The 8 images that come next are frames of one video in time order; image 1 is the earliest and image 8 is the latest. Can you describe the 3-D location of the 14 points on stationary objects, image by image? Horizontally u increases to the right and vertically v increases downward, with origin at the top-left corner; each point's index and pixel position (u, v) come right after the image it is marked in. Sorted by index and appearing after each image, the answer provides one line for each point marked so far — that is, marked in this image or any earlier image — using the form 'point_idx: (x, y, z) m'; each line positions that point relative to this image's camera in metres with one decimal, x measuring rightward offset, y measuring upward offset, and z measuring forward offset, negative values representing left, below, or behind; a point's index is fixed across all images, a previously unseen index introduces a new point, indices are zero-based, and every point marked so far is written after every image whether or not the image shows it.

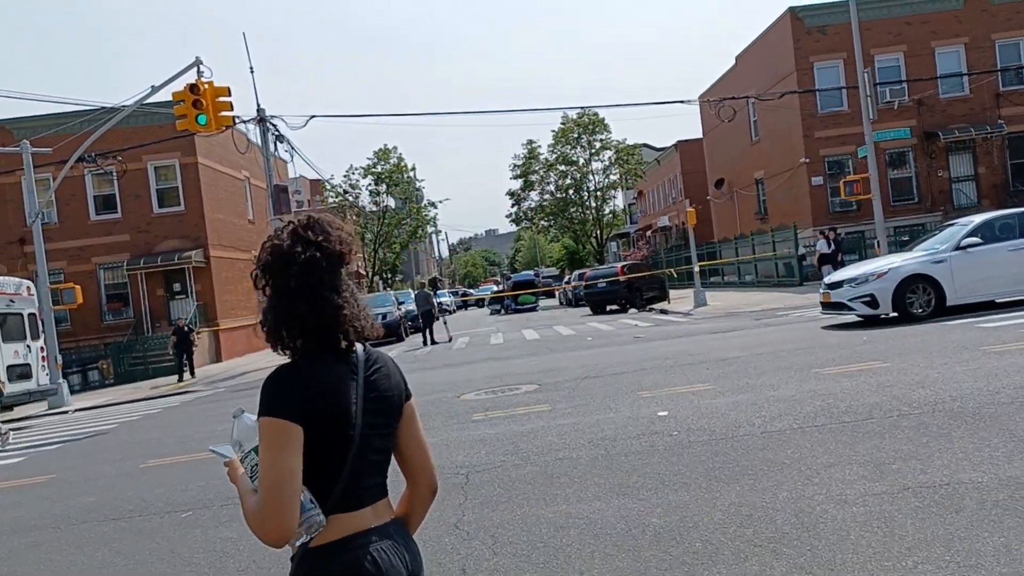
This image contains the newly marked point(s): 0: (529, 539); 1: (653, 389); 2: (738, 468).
0: (+0.1, -1.5, +5.3) m
1: (+1.6, -1.2, +10.2) m
2: (+1.6, -1.3, +6.3) m
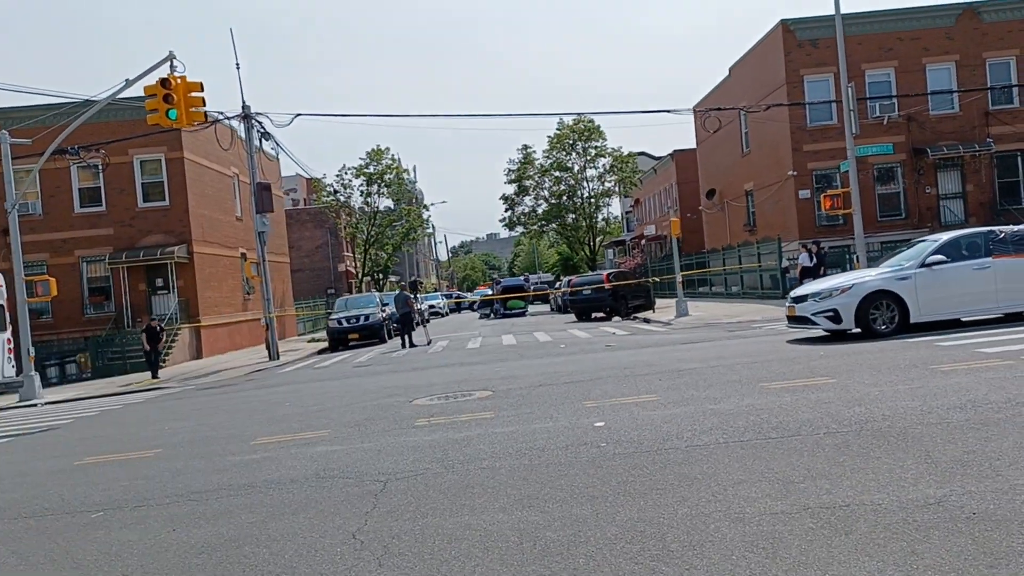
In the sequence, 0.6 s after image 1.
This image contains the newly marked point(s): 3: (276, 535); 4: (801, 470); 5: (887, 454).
0: (-0.5, -1.5, +5.2) m
1: (+1.0, -1.3, +10.2) m
2: (+1.0, -1.4, +6.2) m
3: (-1.6, -1.6, +5.8) m
4: (+2.0, -1.3, +6.2) m
5: (+2.7, -1.2, +6.4) m
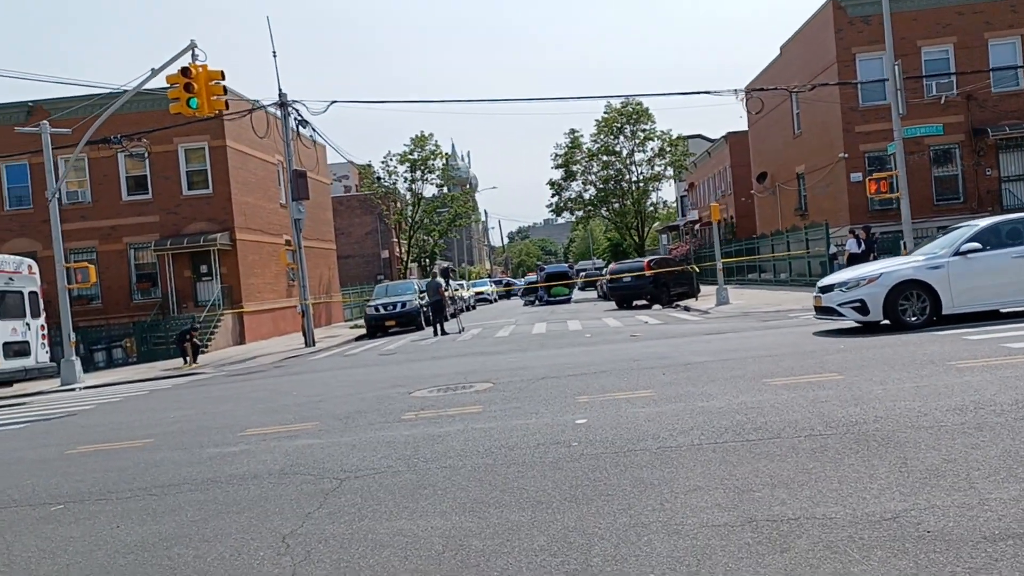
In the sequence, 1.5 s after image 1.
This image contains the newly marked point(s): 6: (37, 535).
0: (-1.0, -1.5, +5.0) m
1: (+0.9, -1.2, +9.8) m
2: (+0.6, -1.3, +5.9) m
3: (-2.0, -1.6, +5.6) m
4: (+1.7, -1.3, +5.8) m
5: (+2.4, -1.2, +6.0) m
6: (-3.3, -1.7, +6.0) m
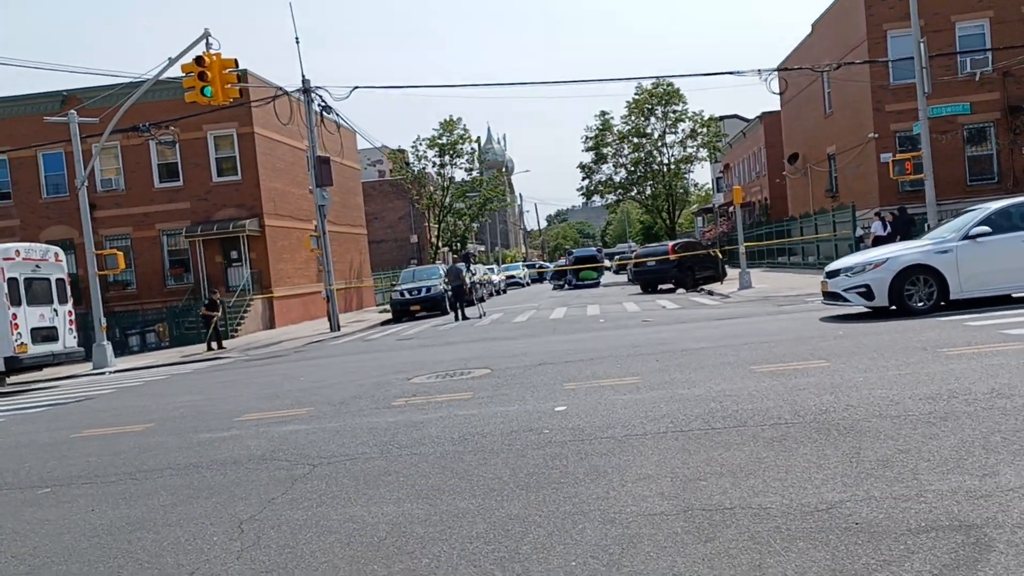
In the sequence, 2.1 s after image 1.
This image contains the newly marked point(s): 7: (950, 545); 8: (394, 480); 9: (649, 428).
0: (-1.3, -1.5, +5.1) m
1: (+0.8, -1.1, +9.9) m
2: (+0.3, -1.3, +6.0) m
3: (-2.3, -1.5, +5.8) m
4: (+1.3, -1.2, +5.8) m
5: (+2.1, -1.1, +6.0) m
6: (-3.6, -1.7, +6.3) m
7: (+2.1, -1.2, +4.2) m
8: (-0.8, -1.4, +6.3) m
9: (+1.1, -1.2, +7.2) m
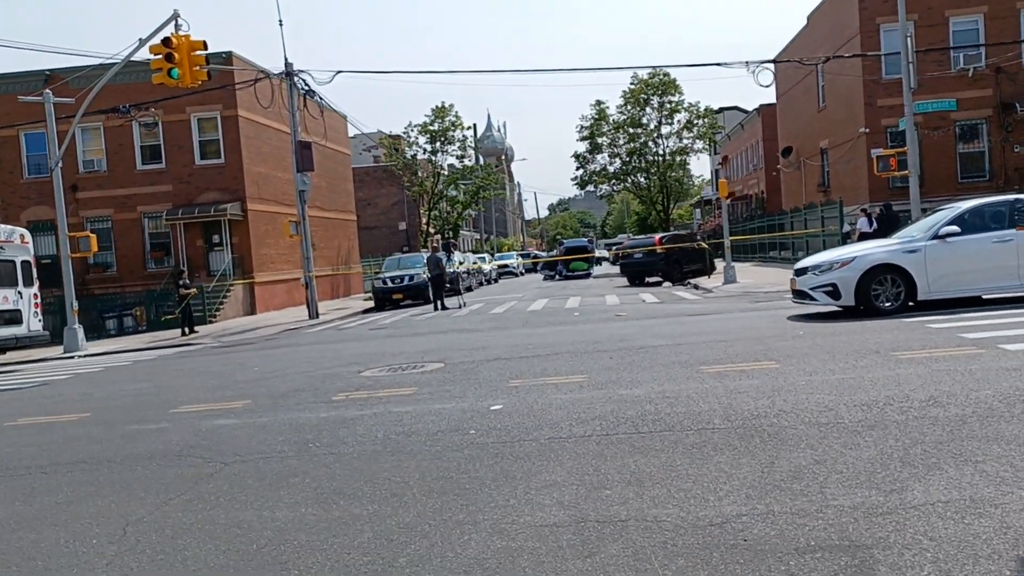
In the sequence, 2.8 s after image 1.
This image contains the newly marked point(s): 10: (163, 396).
0: (-2.0, -1.5, +4.9) m
1: (+0.1, -1.0, +9.7) m
2: (-0.3, -1.3, +5.8) m
3: (-2.9, -1.5, +5.6) m
4: (+0.7, -1.2, +5.6) m
5: (+1.4, -1.1, +5.7) m
6: (-4.2, -1.6, +6.1) m
7: (+1.5, -1.3, +3.9) m
8: (-1.5, -1.3, +6.1) m
9: (+0.5, -1.1, +7.0) m
10: (-4.3, -1.3, +10.8) m
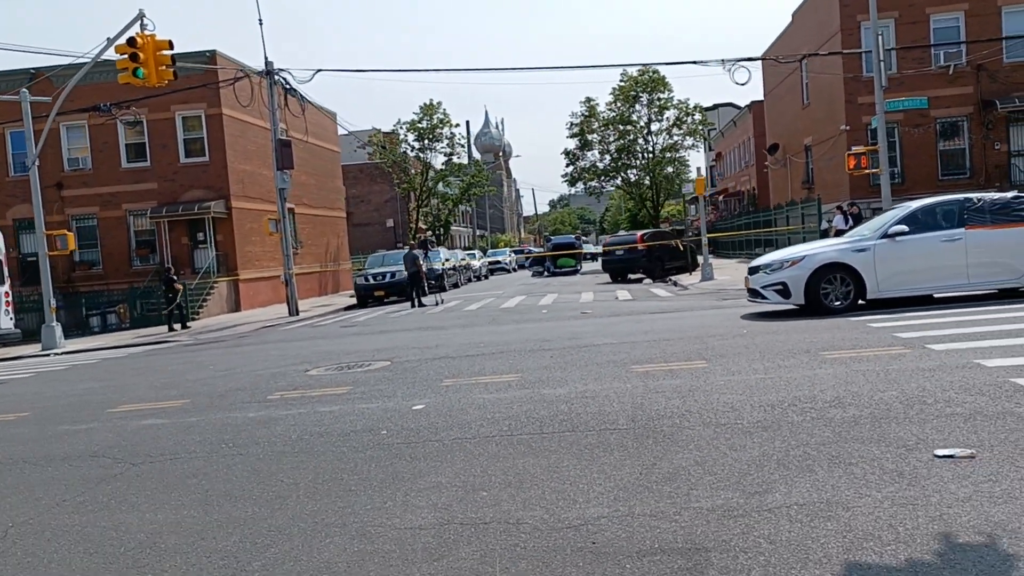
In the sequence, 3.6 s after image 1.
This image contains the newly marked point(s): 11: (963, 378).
0: (-2.7, -1.5, +5.0) m
1: (-0.6, -1.0, +9.7) m
2: (-1.1, -1.3, +5.8) m
3: (-3.6, -1.5, +5.7) m
4: (0.0, -1.2, +5.7) m
5: (+0.7, -1.1, +5.8) m
6: (-5.0, -1.6, +6.2) m
7: (+0.7, -1.3, +4.0) m
8: (-2.2, -1.4, +6.2) m
9: (-0.2, -1.2, +7.0) m
10: (-5.1, -1.3, +10.9) m
11: (+3.8, -0.8, +7.3) m
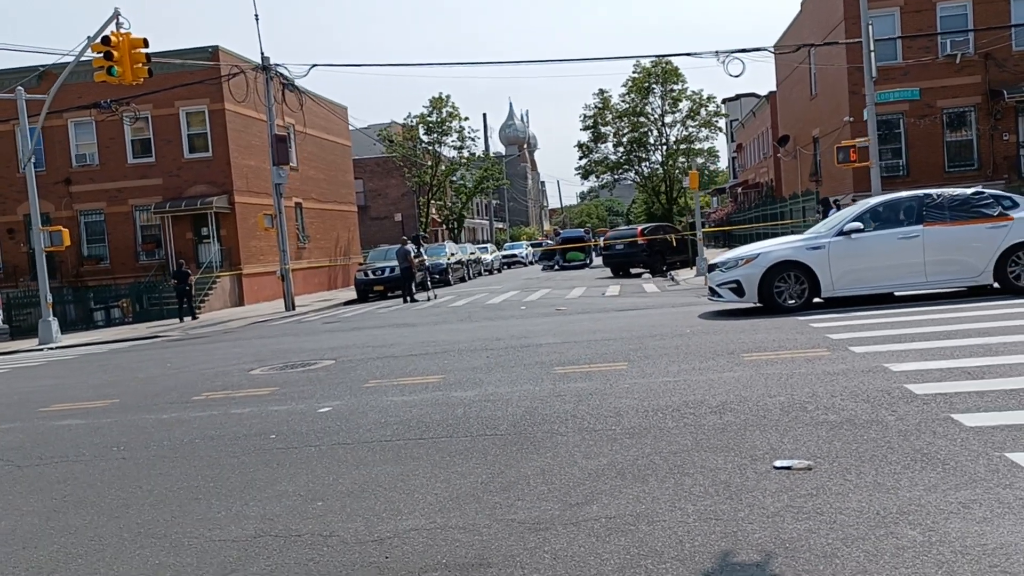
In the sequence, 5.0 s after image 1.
0: (-3.7, -1.5, +5.1) m
1: (-1.4, -1.0, +9.8) m
2: (-2.1, -1.3, +5.9) m
3: (-4.6, -1.5, +5.8) m
4: (-1.0, -1.3, +5.7) m
5: (-0.3, -1.2, +5.8) m
6: (-5.9, -1.6, +6.4) m
7: (-0.3, -1.4, +4.0) m
8: (-3.2, -1.4, +6.2) m
9: (-1.2, -1.2, +7.0) m
10: (-5.9, -1.3, +11.1) m
11: (+2.8, -0.8, +7.1) m
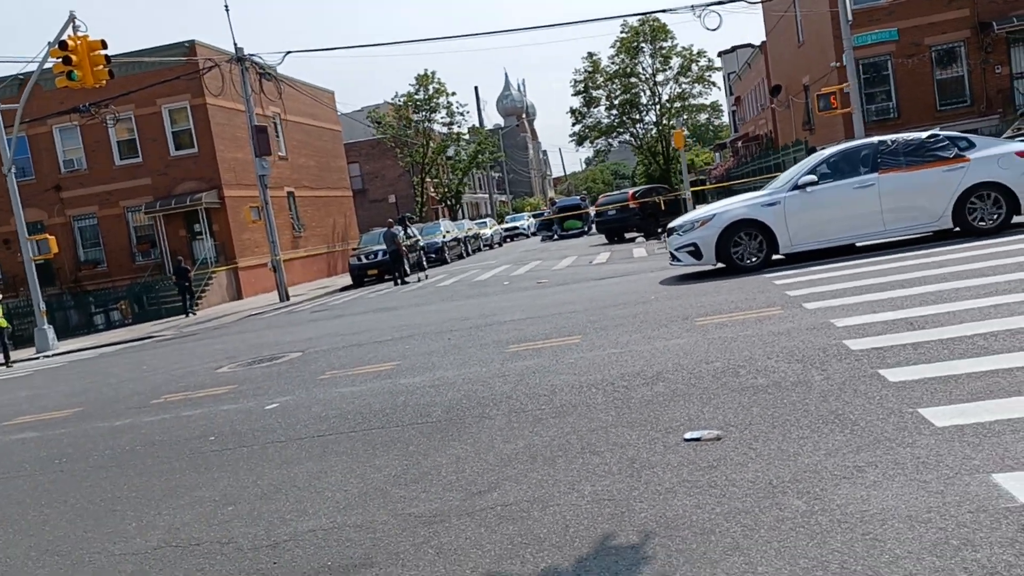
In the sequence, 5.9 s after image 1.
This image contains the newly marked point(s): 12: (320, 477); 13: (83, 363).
0: (-4.2, -1.7, +5.1) m
1: (-1.9, -0.9, +9.7) m
2: (-2.6, -1.4, +5.8) m
3: (-5.1, -1.8, +5.9) m
4: (-1.5, -1.3, +5.6) m
5: (-0.8, -1.1, +5.7) m
6: (-6.4, -2.0, +6.4) m
7: (-0.9, -1.4, +3.9) m
8: (-3.7, -1.5, +6.2) m
9: (-1.7, -1.1, +7.0) m
10: (-6.3, -1.5, +11.1) m
11: (+2.3, -0.4, +7.0) m
12: (-1.2, -1.2, +5.6) m
13: (-8.5, -1.5, +17.2) m
